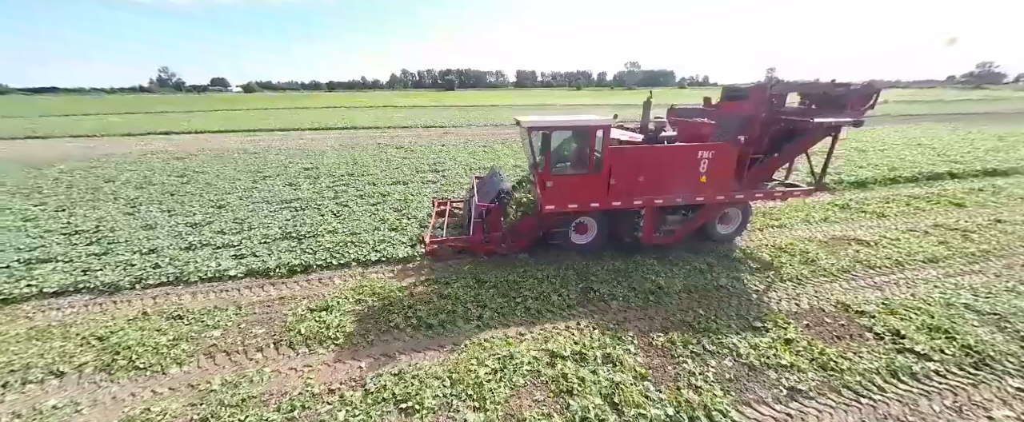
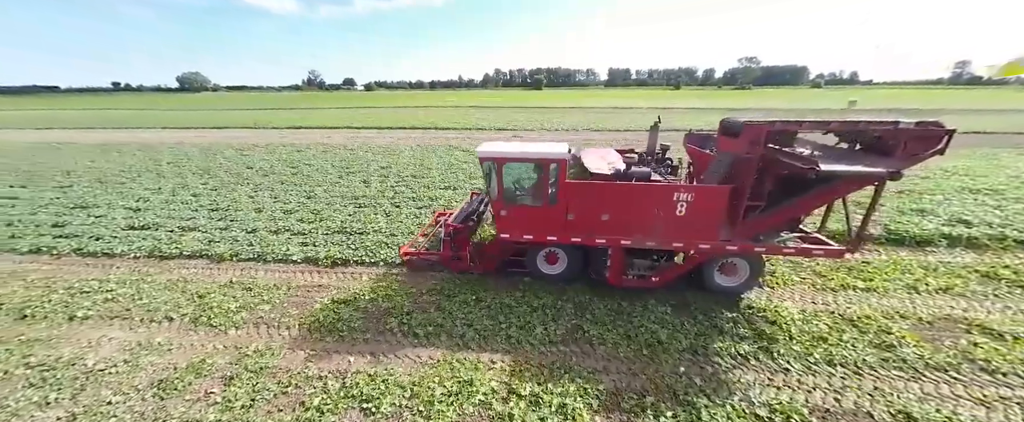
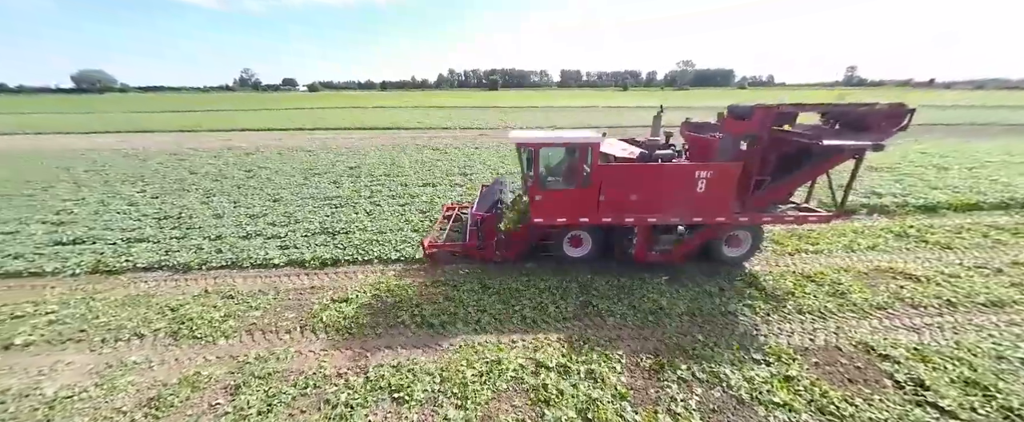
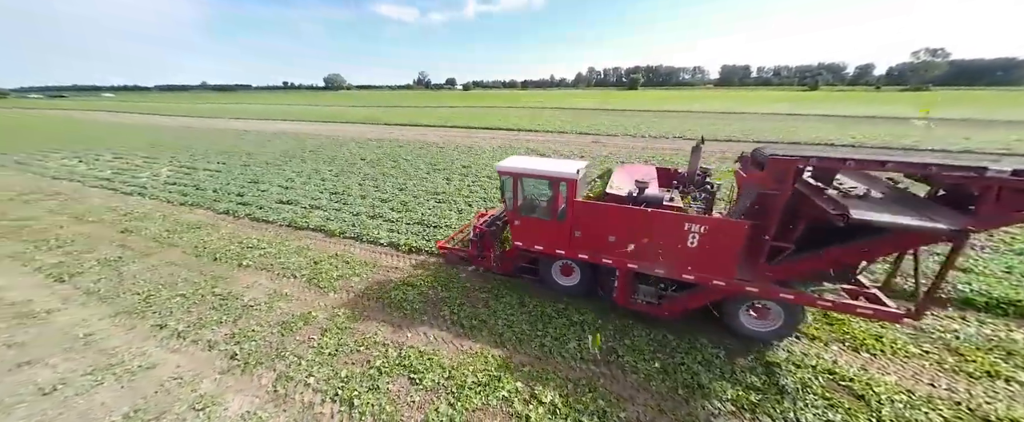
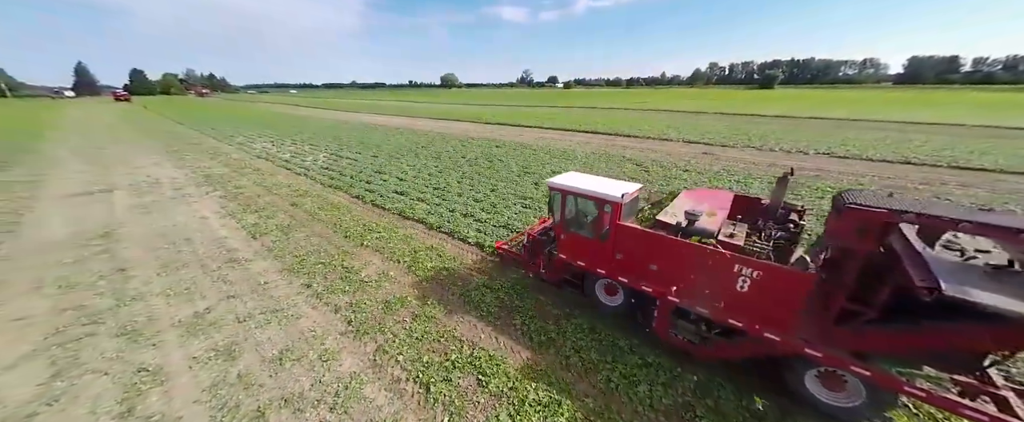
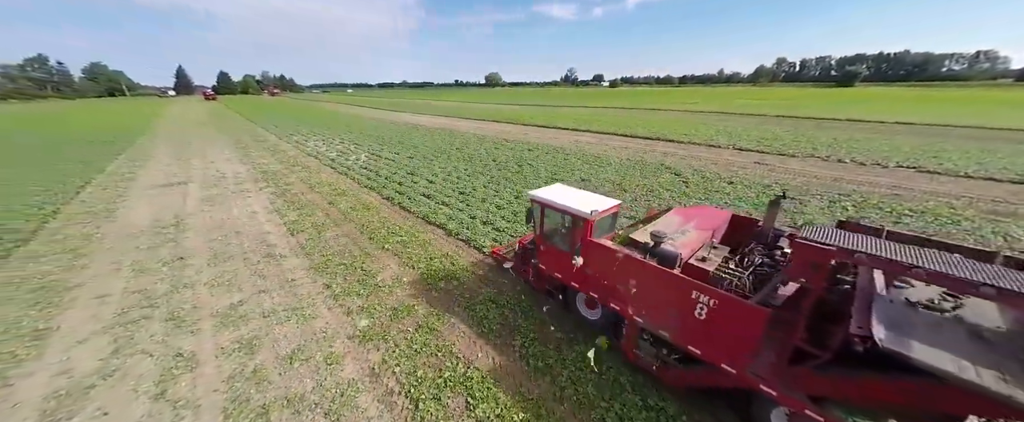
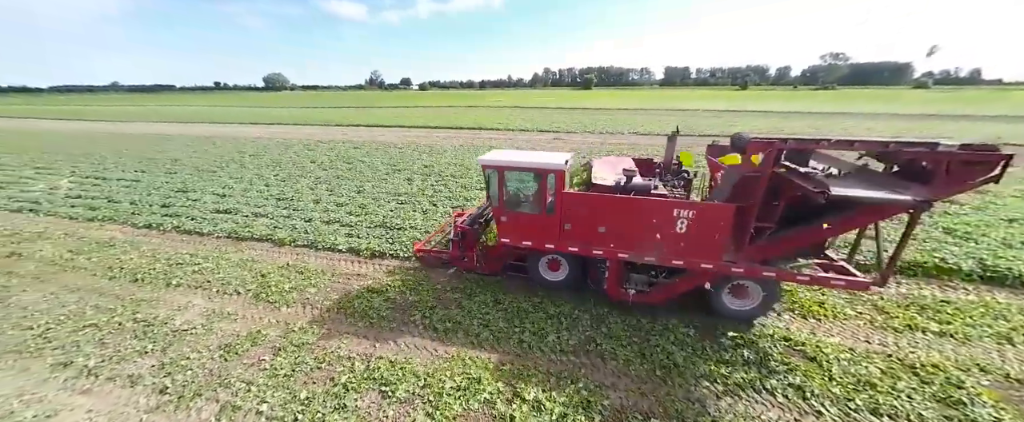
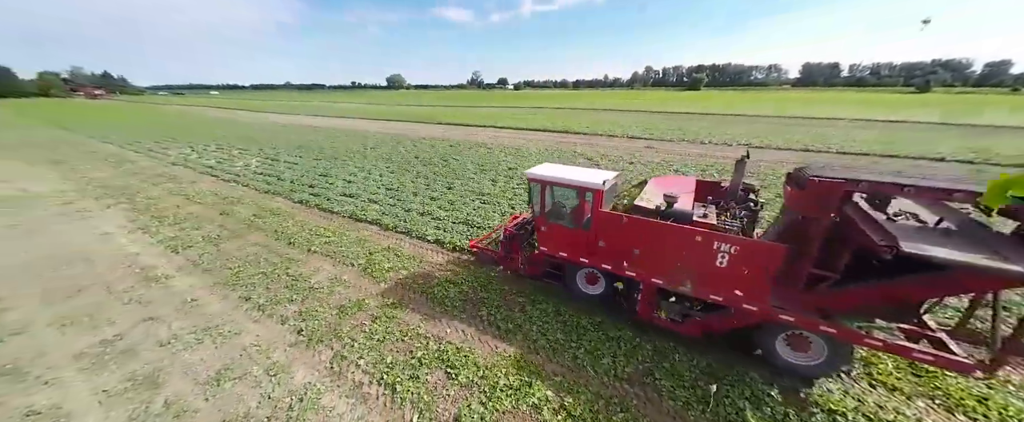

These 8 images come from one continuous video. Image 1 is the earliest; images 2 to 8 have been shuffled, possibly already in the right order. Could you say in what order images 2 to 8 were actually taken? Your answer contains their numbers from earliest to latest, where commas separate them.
3, 2, 7, 4, 8, 5, 6
